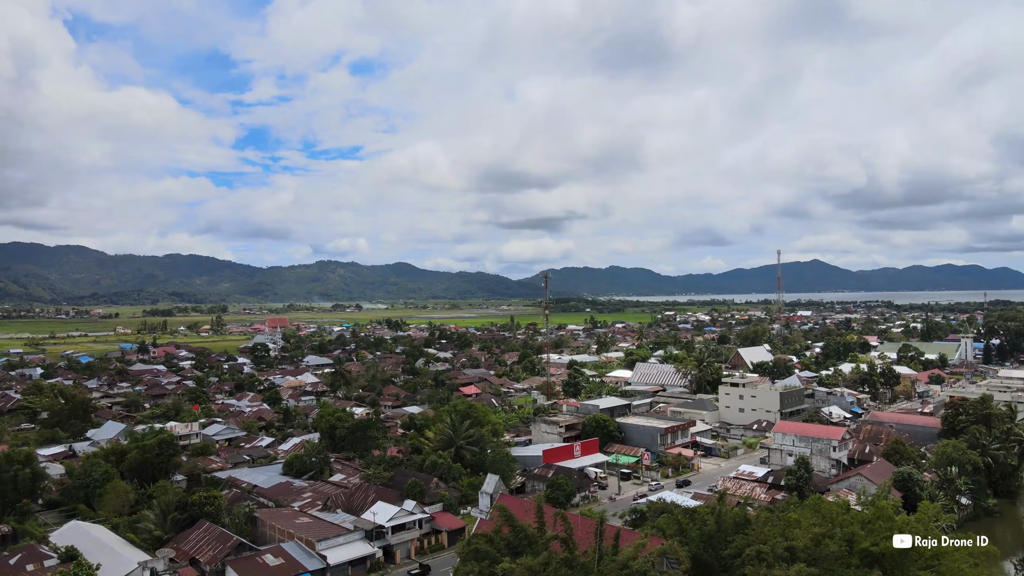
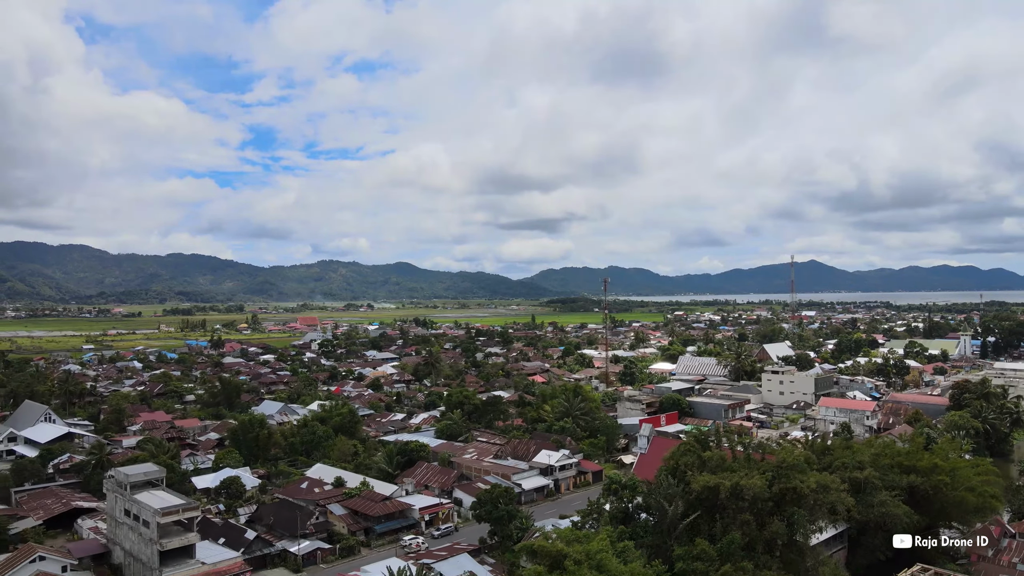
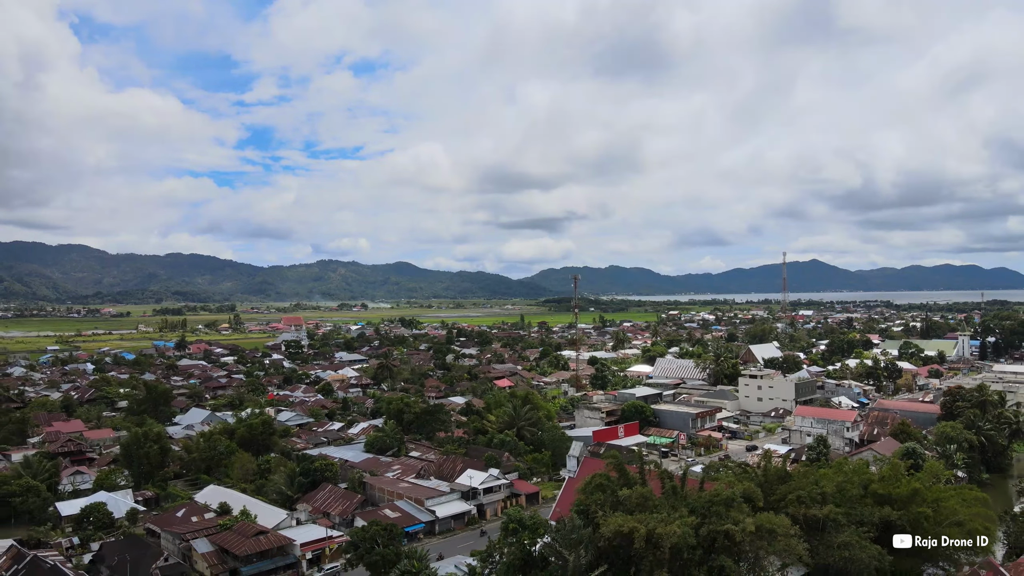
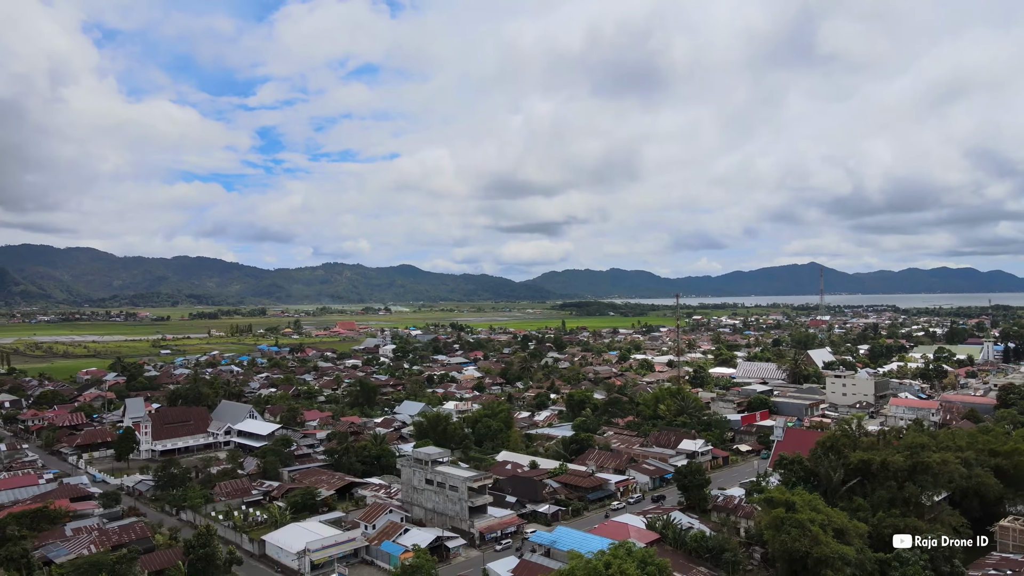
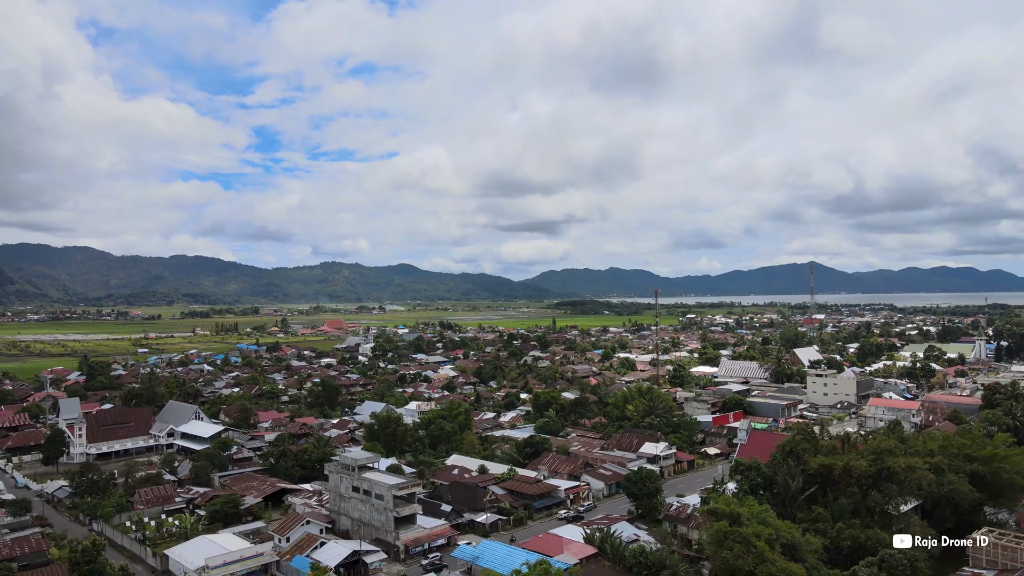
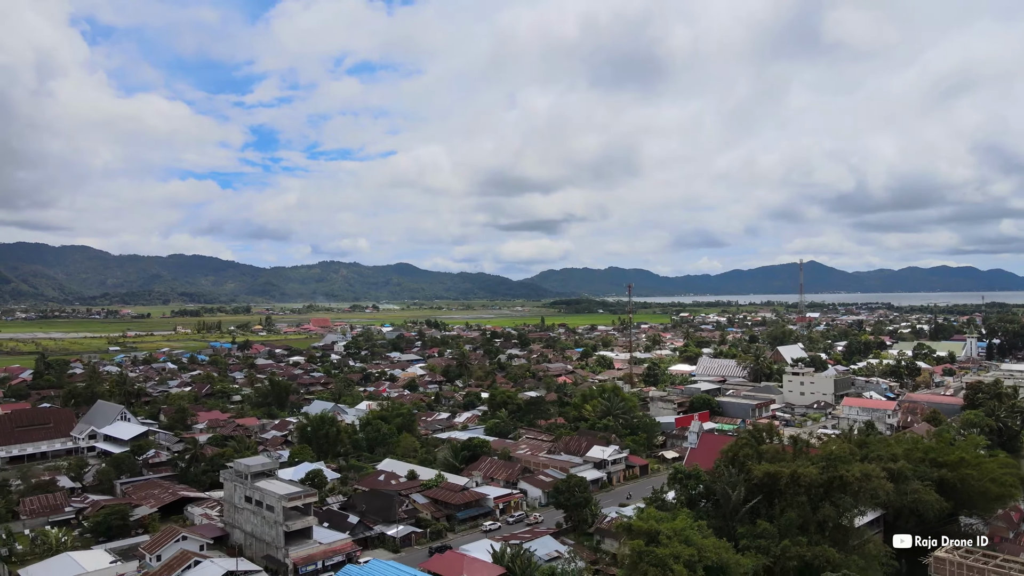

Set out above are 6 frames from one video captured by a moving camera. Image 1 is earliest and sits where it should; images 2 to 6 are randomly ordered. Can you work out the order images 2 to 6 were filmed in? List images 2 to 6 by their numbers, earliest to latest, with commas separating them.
3, 2, 6, 5, 4
